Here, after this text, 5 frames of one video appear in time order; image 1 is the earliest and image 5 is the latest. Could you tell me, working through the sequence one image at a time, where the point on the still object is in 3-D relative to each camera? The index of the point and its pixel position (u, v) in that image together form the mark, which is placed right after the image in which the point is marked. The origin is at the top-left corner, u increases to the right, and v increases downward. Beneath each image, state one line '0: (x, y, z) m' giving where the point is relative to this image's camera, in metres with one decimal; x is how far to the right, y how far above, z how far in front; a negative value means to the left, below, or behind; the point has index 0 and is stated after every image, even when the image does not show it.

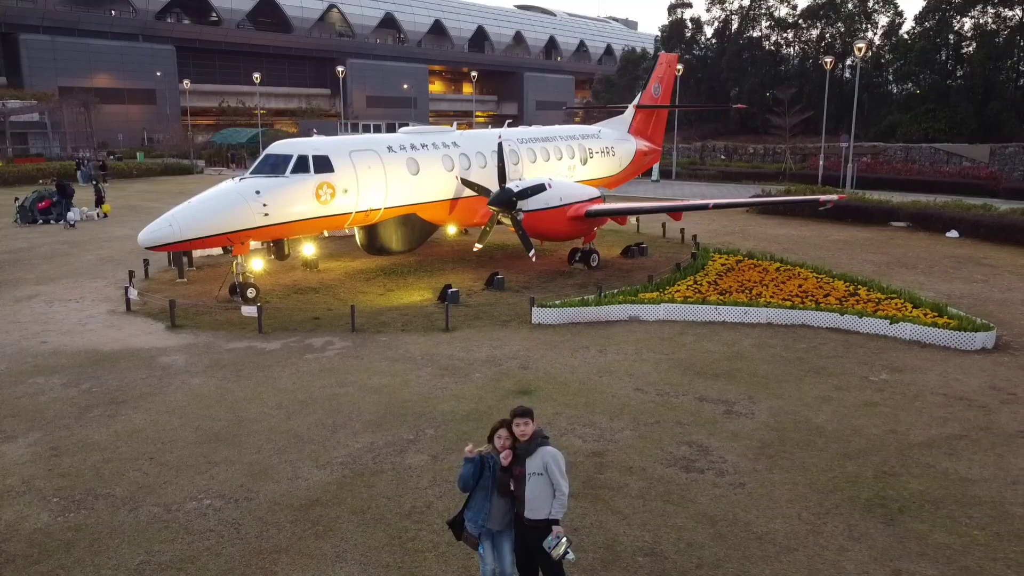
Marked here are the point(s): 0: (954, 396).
0: (+6.4, -1.5, +12.2) m
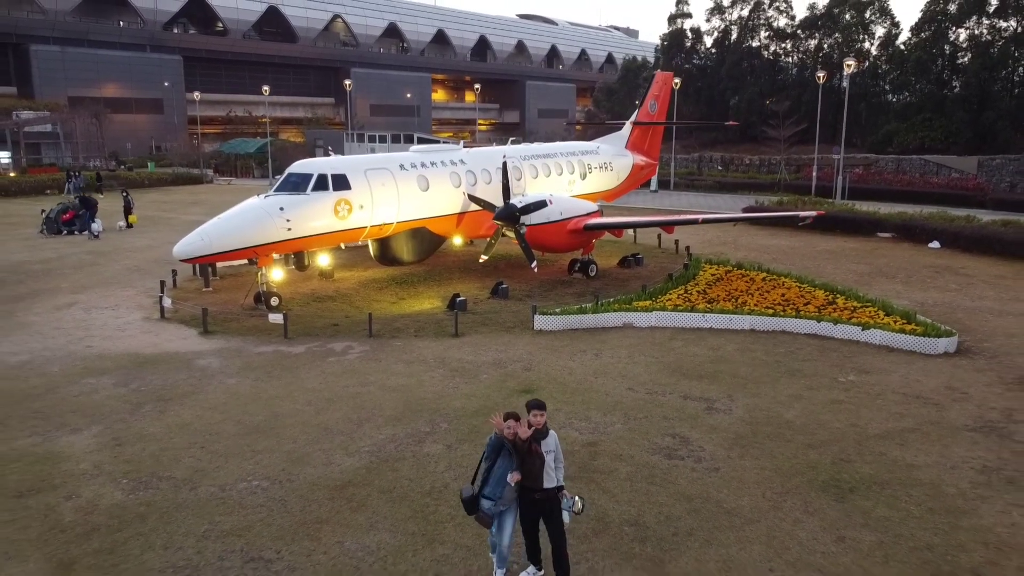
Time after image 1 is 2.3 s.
0: (+6.4, -1.7, +13.6) m
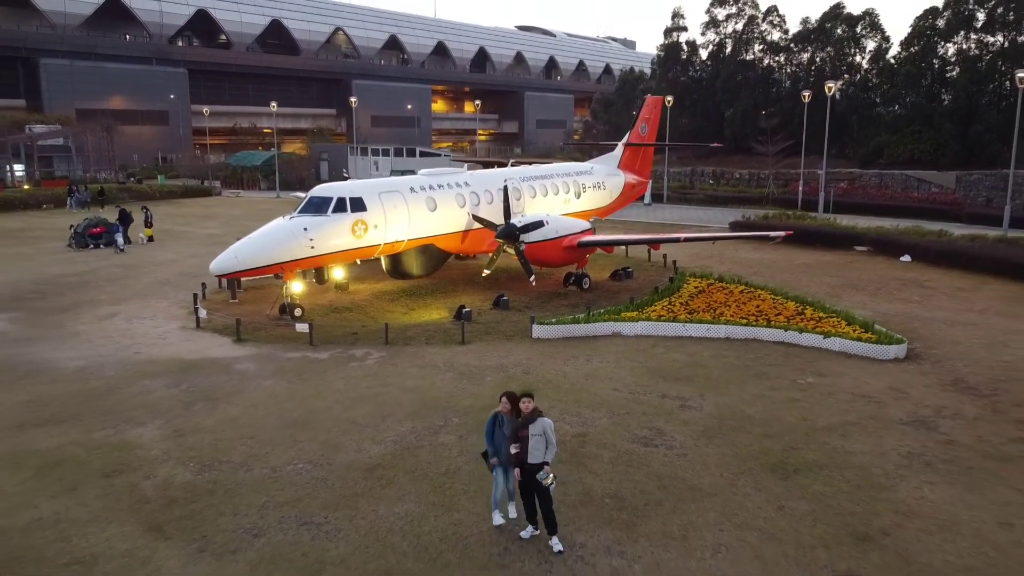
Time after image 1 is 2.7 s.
0: (+6.5, -2.0, +15.7) m
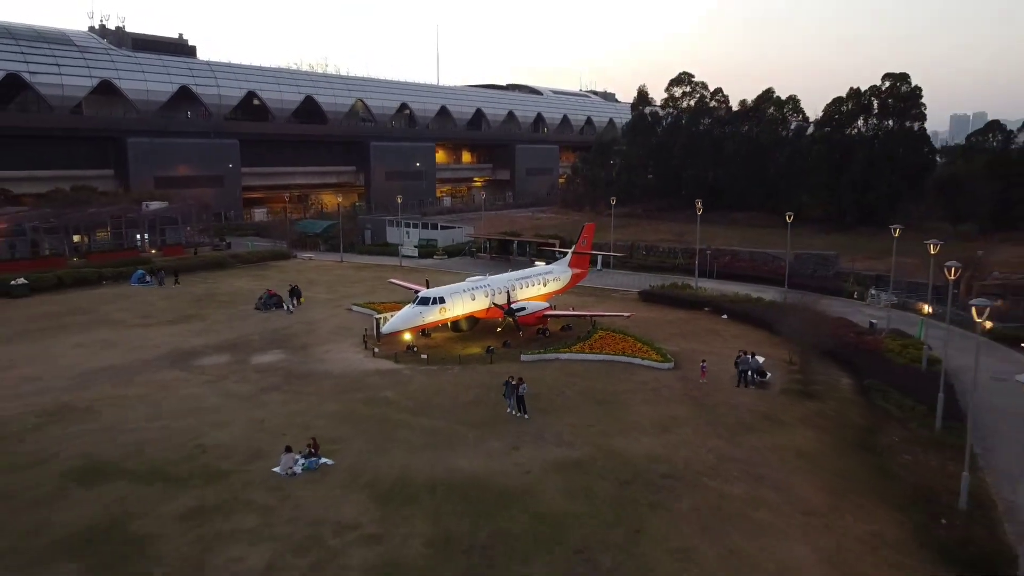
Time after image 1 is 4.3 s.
0: (+6.5, -4.6, +42.3) m
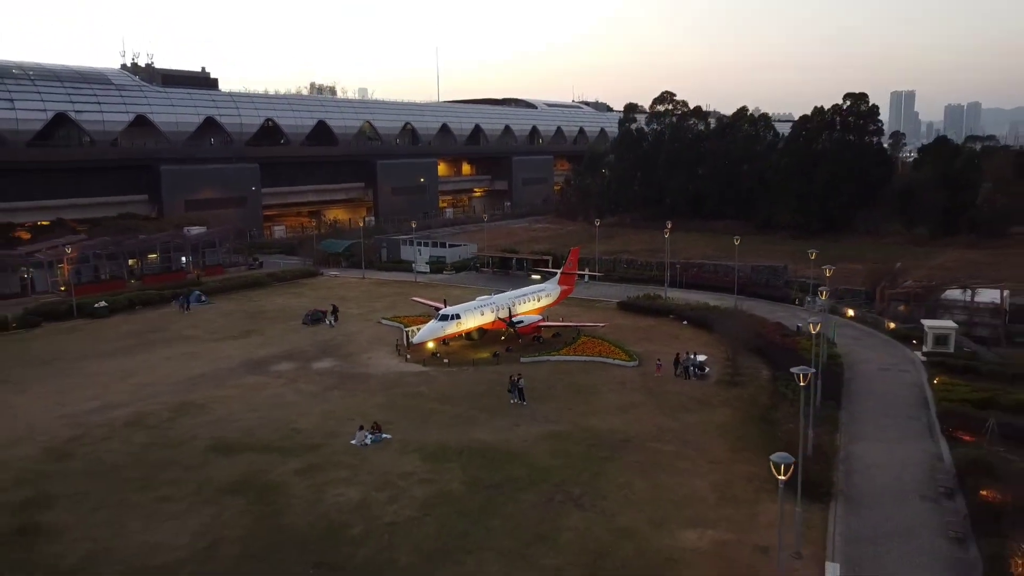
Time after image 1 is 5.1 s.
0: (+6.6, -5.8, +55.9) m
